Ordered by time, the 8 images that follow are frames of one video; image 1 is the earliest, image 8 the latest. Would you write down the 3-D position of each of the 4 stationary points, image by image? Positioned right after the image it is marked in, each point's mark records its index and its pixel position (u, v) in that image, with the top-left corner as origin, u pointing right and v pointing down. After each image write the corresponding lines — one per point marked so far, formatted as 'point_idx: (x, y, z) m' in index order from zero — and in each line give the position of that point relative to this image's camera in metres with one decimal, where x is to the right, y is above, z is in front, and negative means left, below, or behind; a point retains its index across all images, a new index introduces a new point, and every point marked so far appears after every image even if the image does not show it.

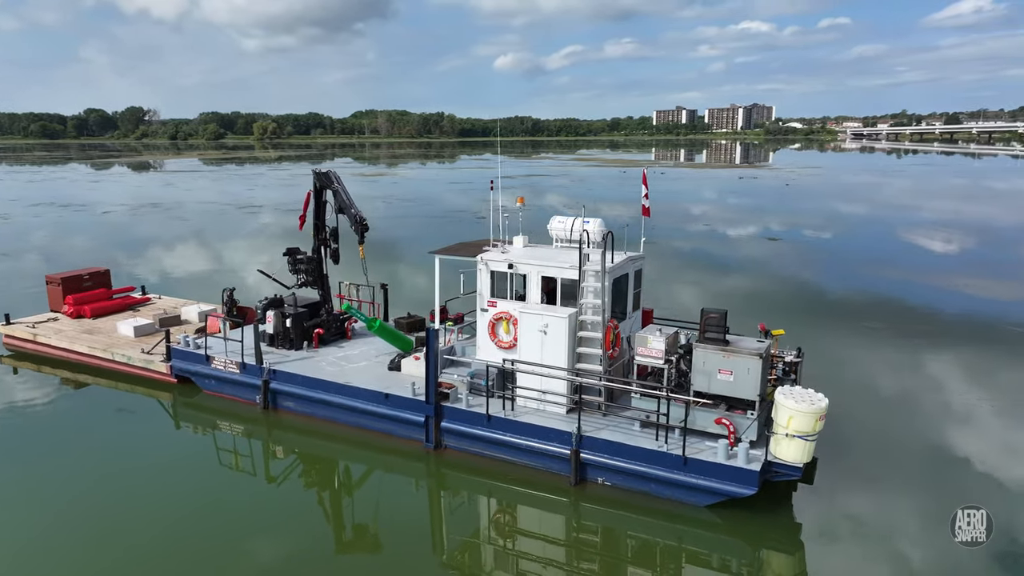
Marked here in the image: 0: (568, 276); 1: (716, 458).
0: (+0.9, +0.2, +10.3) m
1: (+2.9, -2.4, +8.8) m
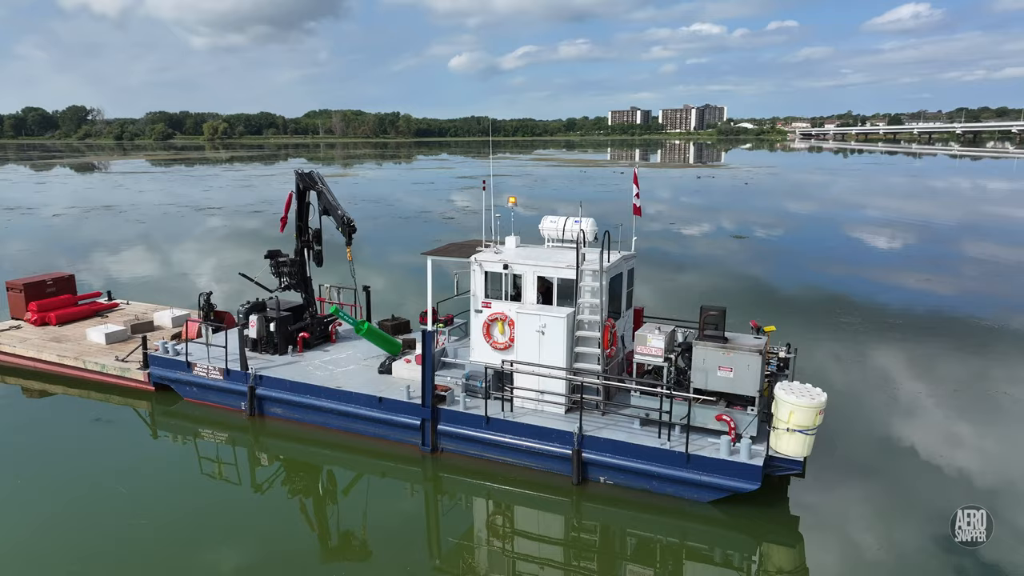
0: (+0.8, +0.2, +10.2) m
1: (+3.0, -2.4, +8.9) m
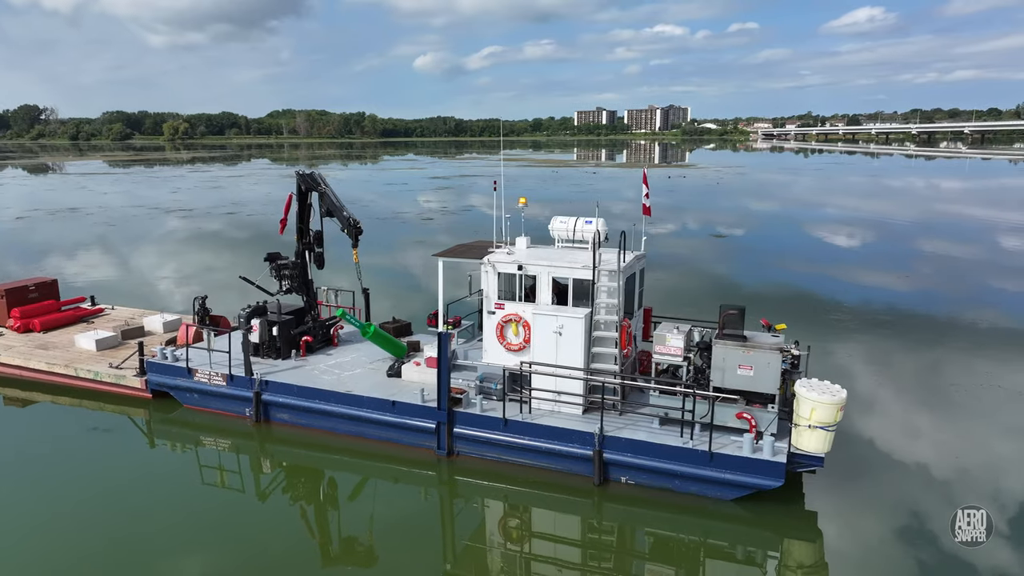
0: (+1.1, +0.2, +10.2) m
1: (+3.3, -2.4, +9.0) m
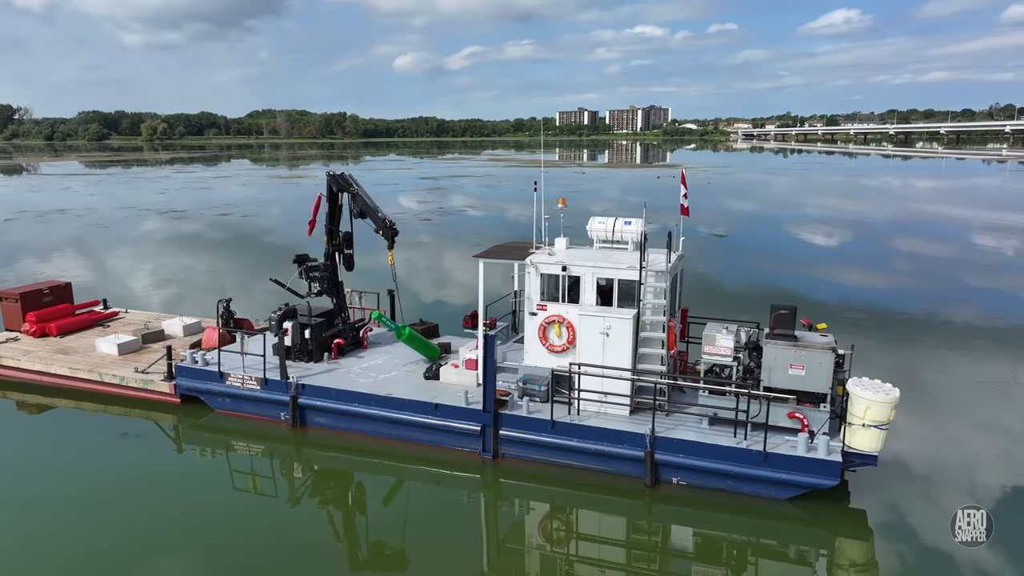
0: (+1.9, +0.2, +10.2) m
1: (+4.1, -2.4, +9.0) m
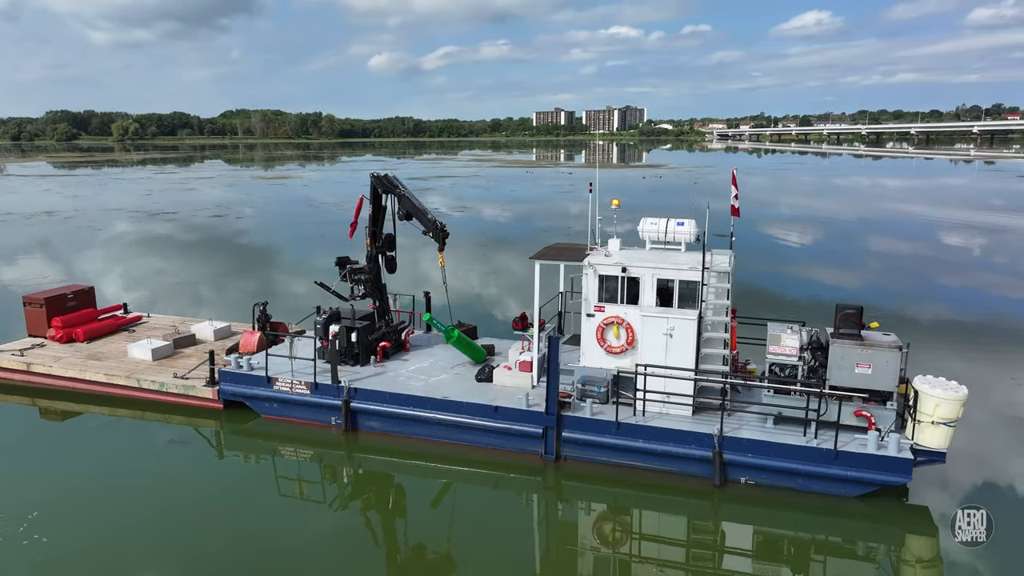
0: (+2.9, +0.2, +10.2) m
1: (+5.1, -2.3, +9.1) m
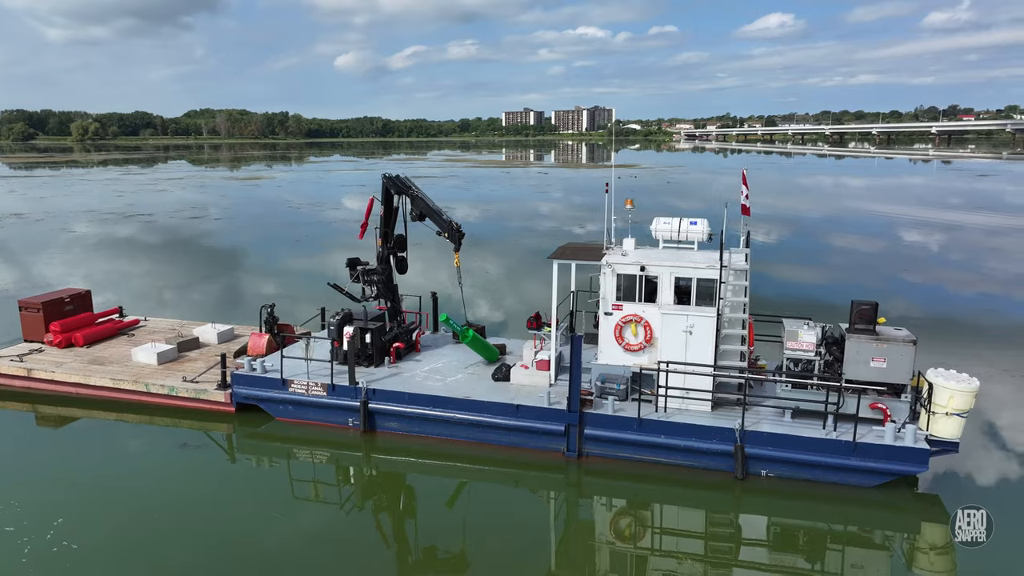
0: (+3.2, +0.2, +10.4) m
1: (+5.6, -2.3, +9.4) m
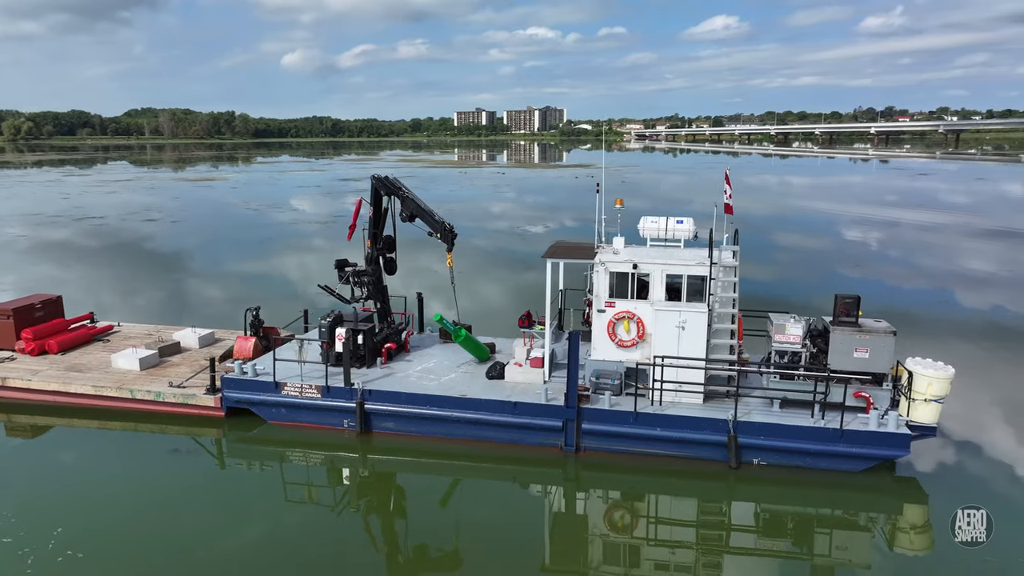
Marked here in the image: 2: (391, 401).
0: (+3.2, +0.3, +10.8) m
1: (+5.6, -2.2, +9.9) m
2: (-2.3, -2.1, +11.5) m
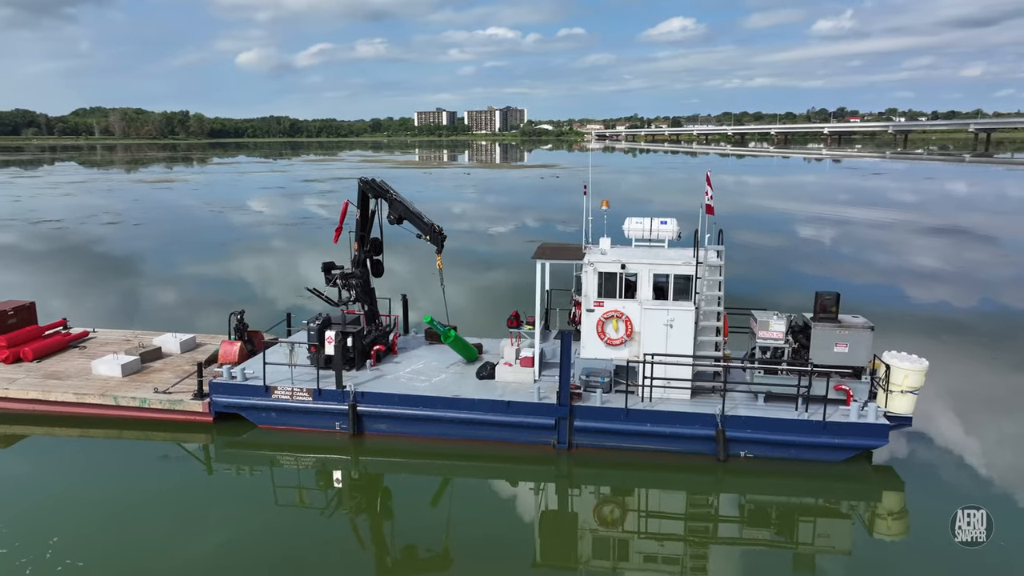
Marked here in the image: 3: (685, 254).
0: (+3.0, +0.3, +11.1) m
1: (+5.5, -2.1, +10.3) m
2: (-2.4, -2.1, +11.5) m
3: (+3.1, +0.6, +11.4) m
